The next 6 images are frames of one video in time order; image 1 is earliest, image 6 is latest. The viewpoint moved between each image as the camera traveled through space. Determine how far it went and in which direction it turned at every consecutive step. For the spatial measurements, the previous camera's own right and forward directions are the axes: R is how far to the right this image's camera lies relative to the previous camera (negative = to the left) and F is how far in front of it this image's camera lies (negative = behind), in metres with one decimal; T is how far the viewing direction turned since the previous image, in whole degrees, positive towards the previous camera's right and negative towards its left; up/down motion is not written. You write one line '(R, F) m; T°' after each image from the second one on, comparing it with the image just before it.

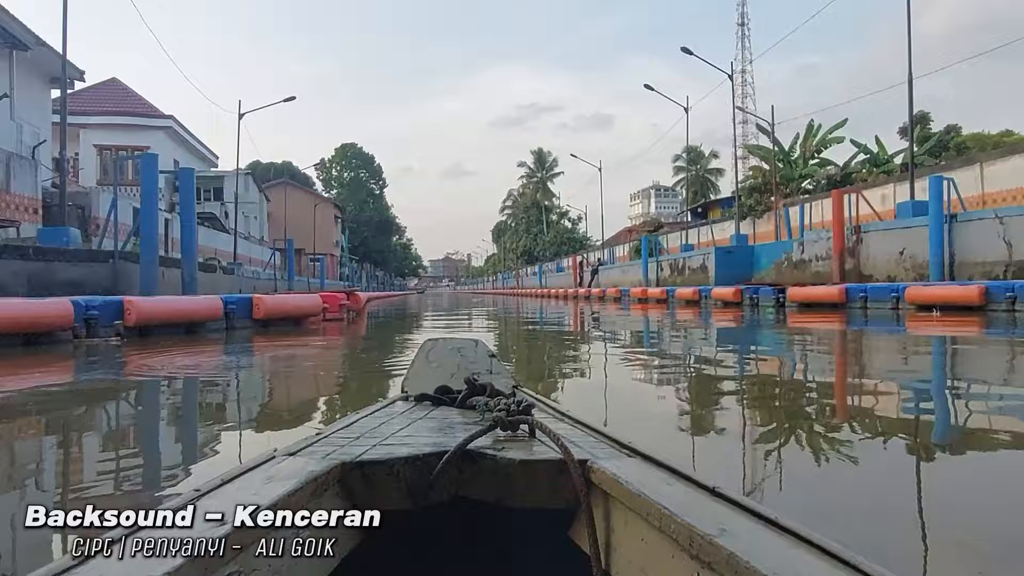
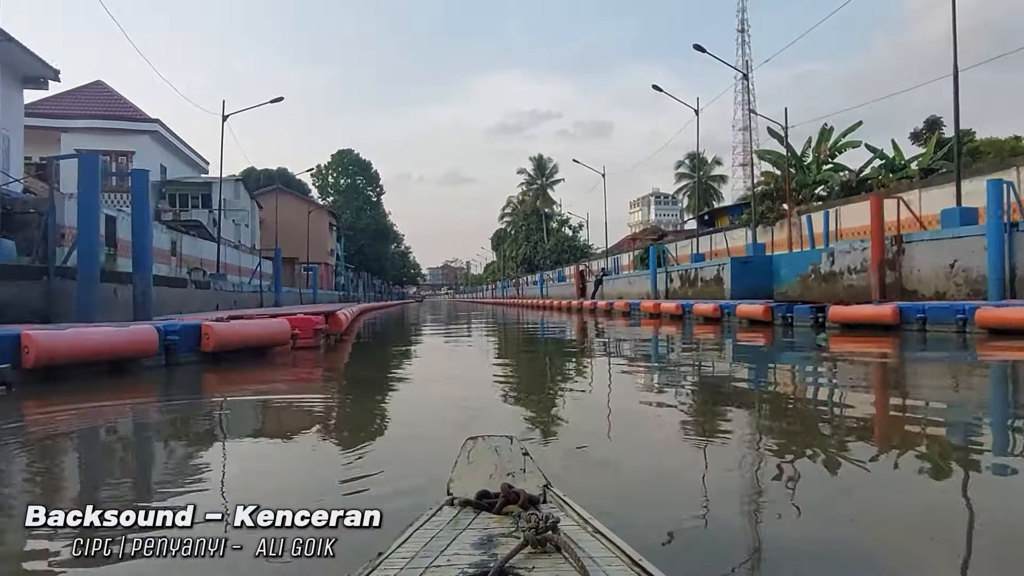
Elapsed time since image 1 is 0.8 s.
(0.0, +0.3) m; 0°
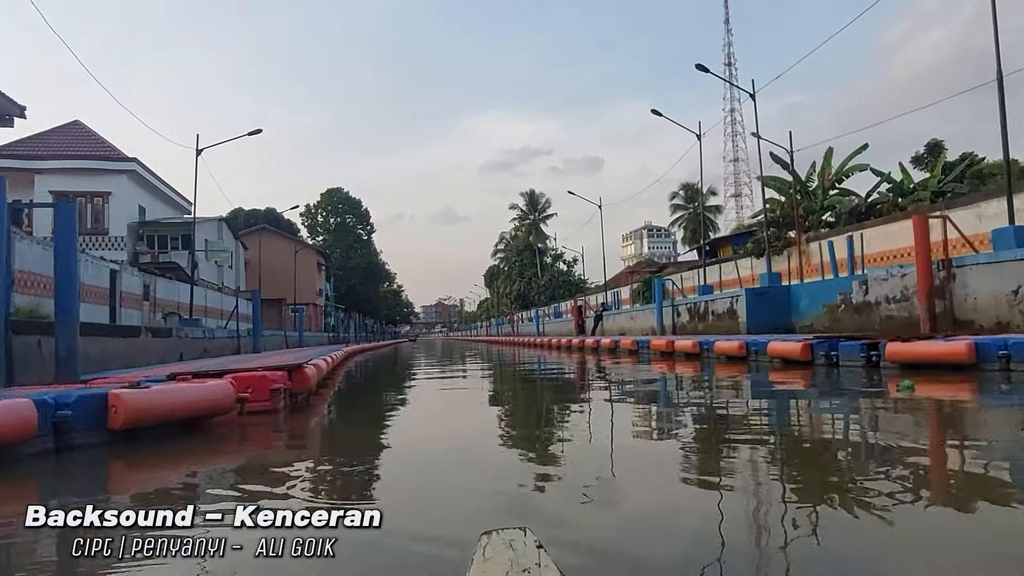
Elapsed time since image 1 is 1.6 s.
(0.0, +0.3) m; +1°
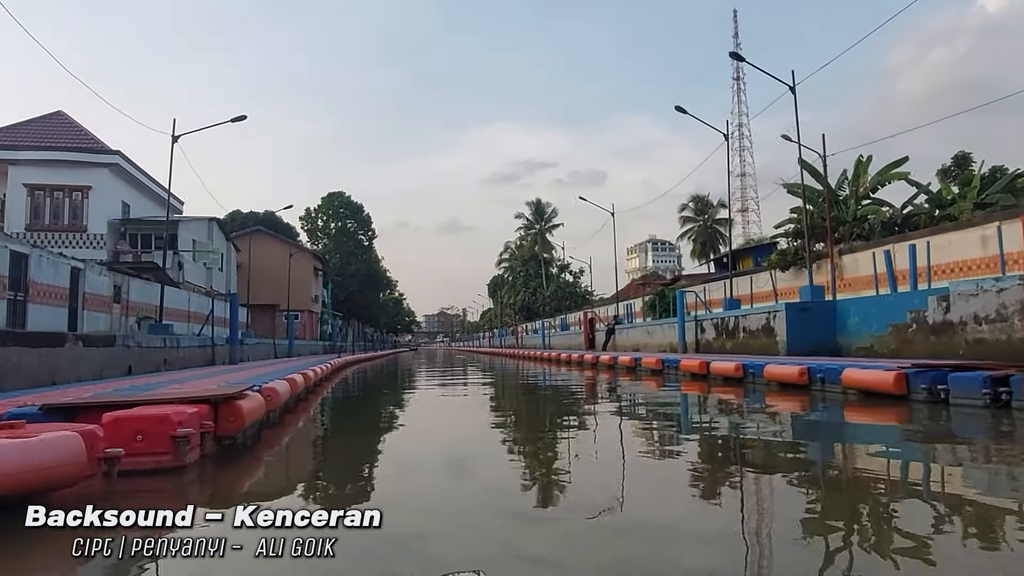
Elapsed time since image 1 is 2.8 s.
(0.0, +0.4) m; 0°
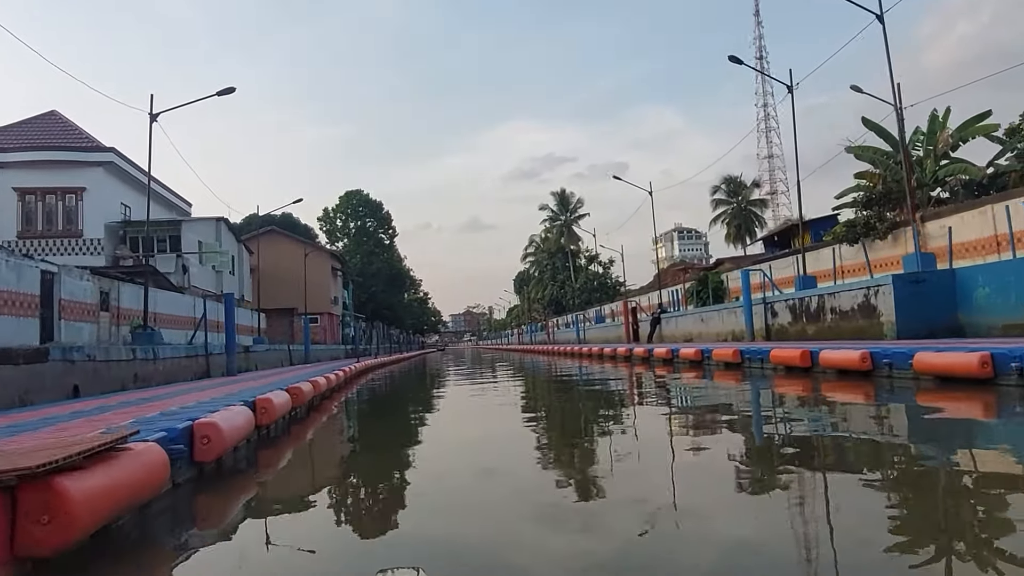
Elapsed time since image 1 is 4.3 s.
(-0.1, +0.6) m; -2°
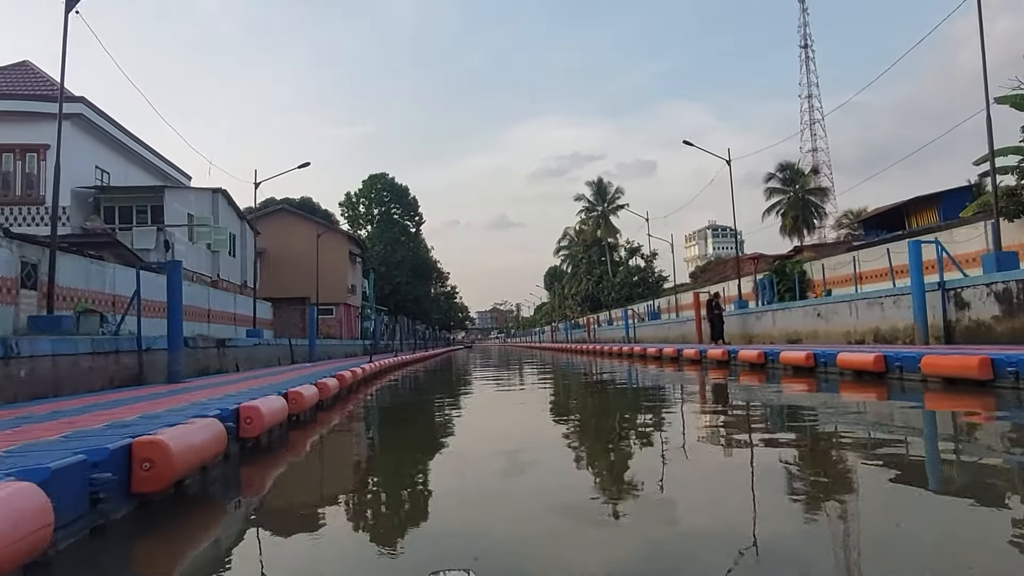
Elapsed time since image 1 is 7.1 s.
(-0.2, +1.0) m; -2°
